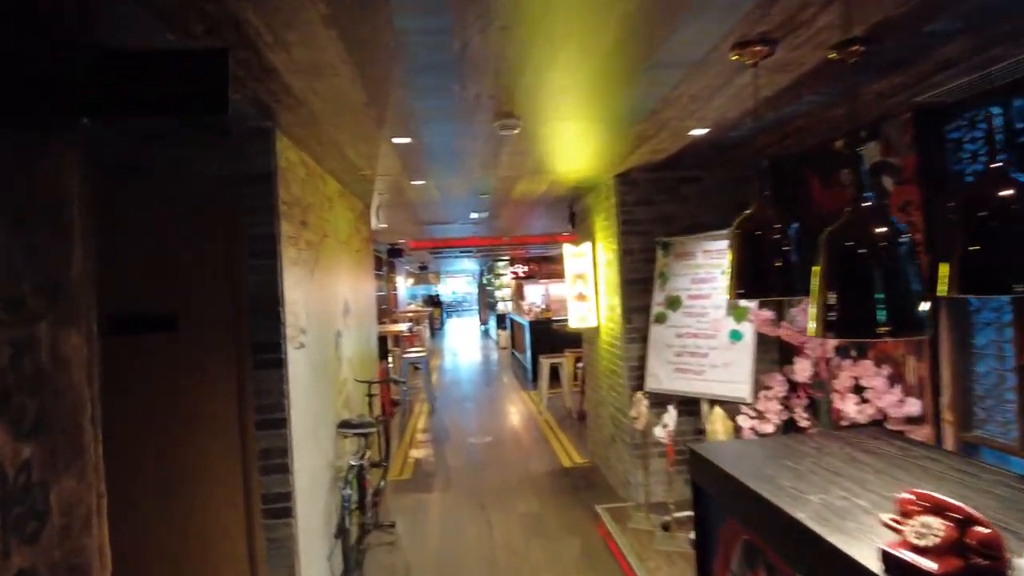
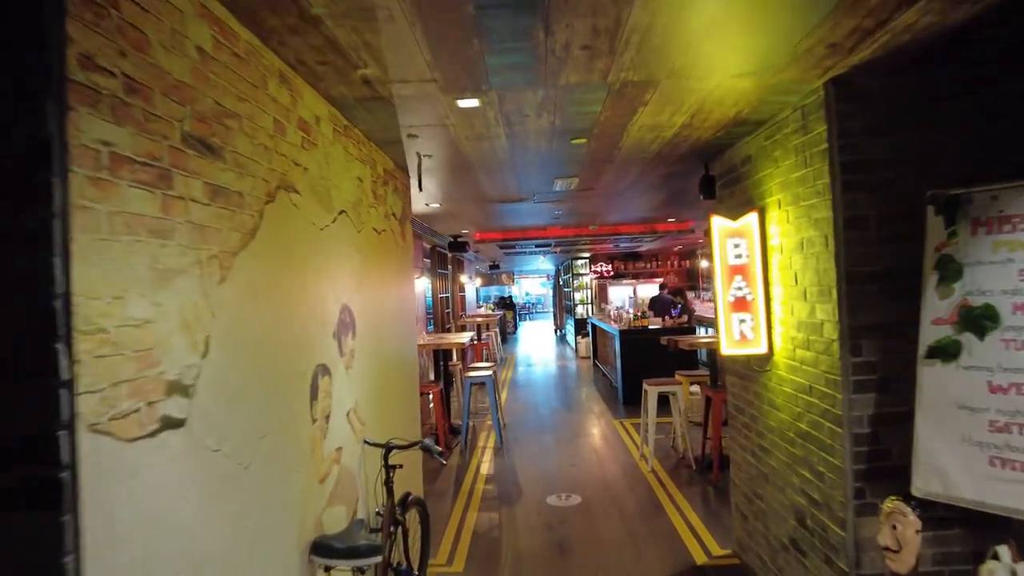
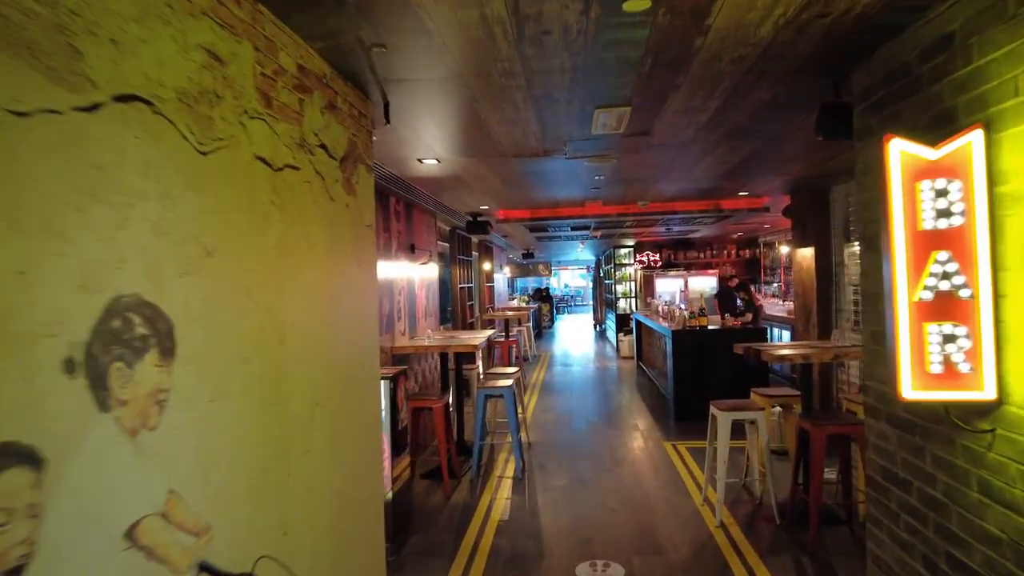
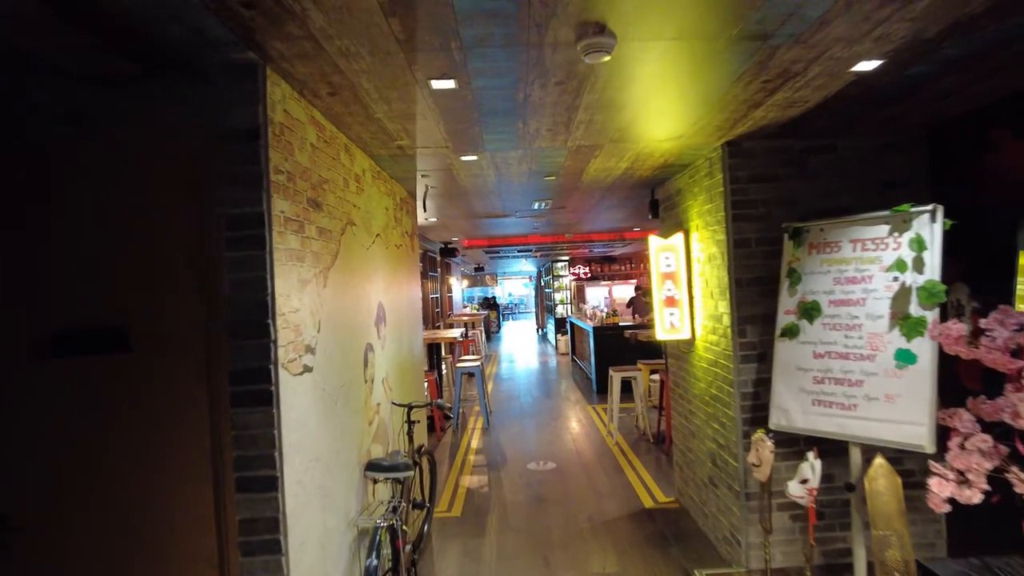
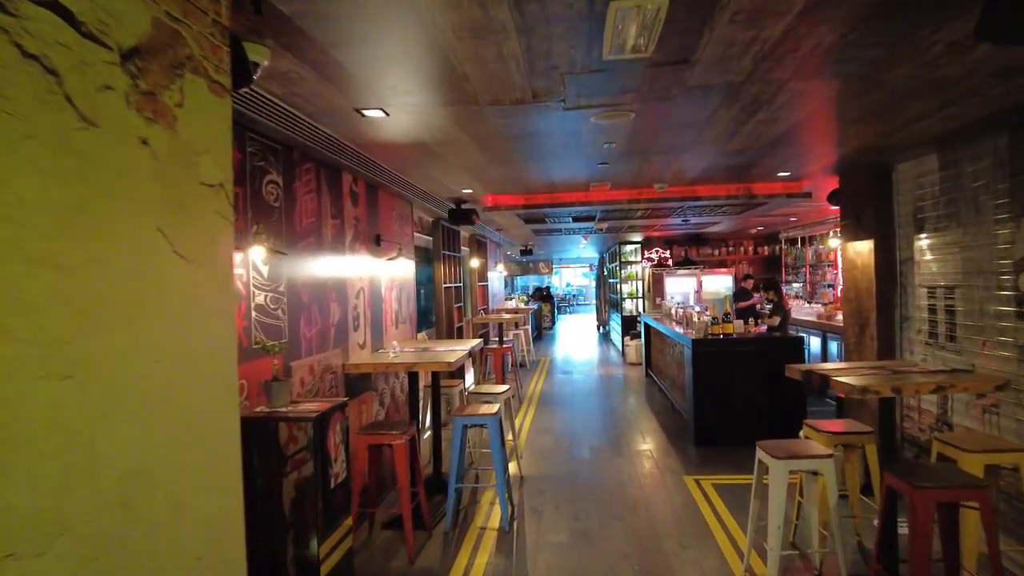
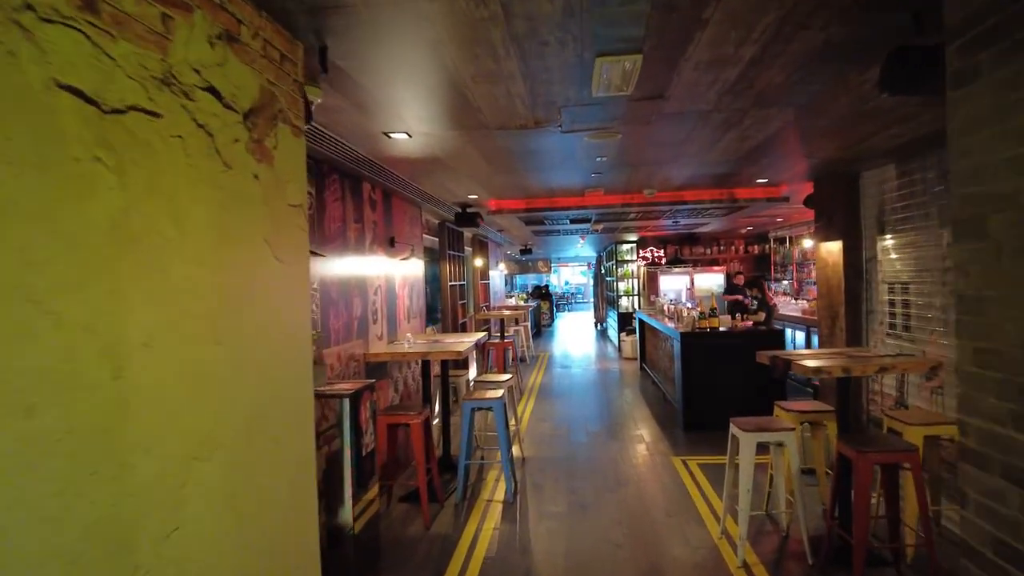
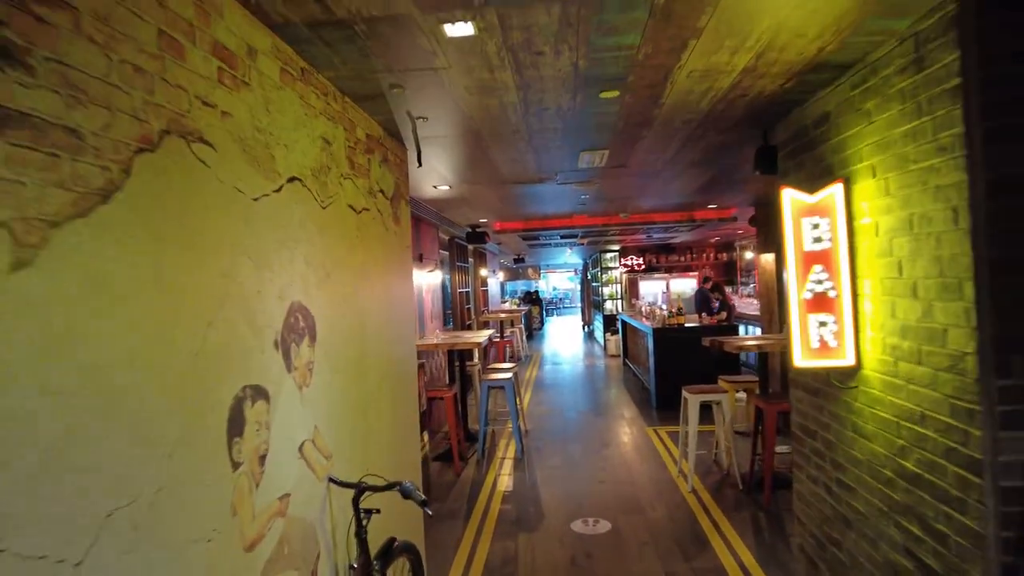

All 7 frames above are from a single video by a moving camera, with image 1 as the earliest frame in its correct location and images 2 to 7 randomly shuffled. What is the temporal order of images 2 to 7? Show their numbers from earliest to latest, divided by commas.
4, 2, 7, 3, 6, 5
